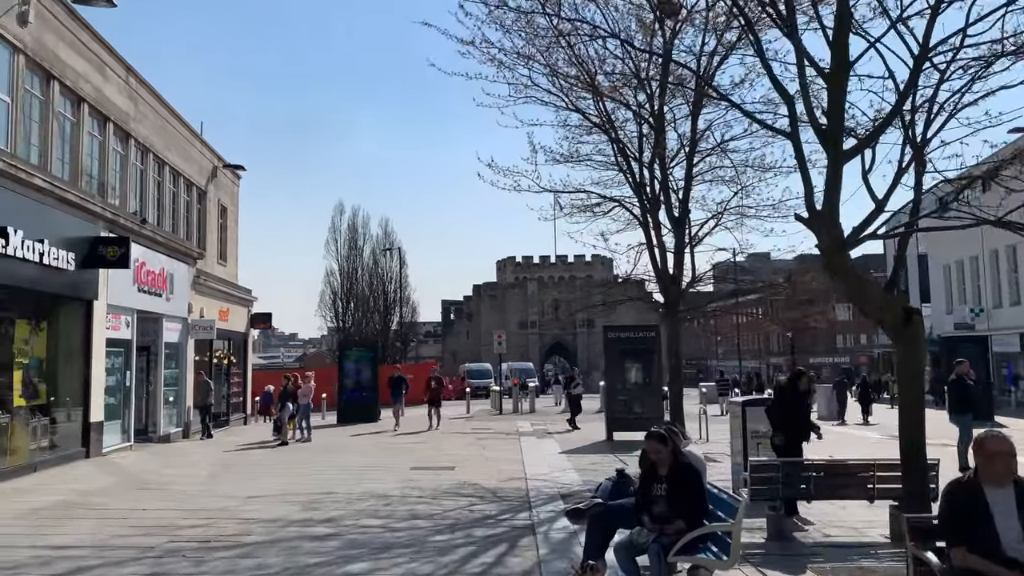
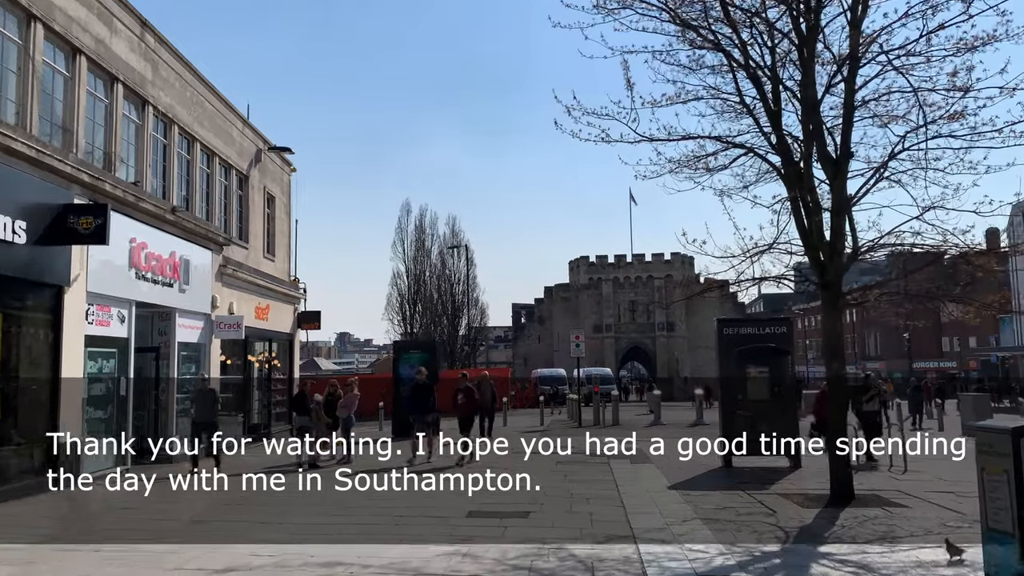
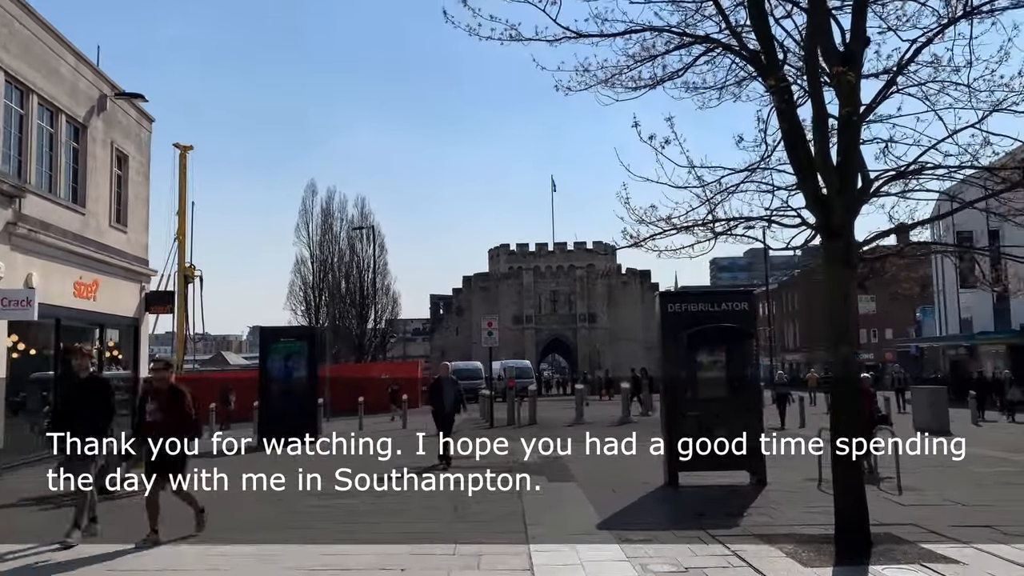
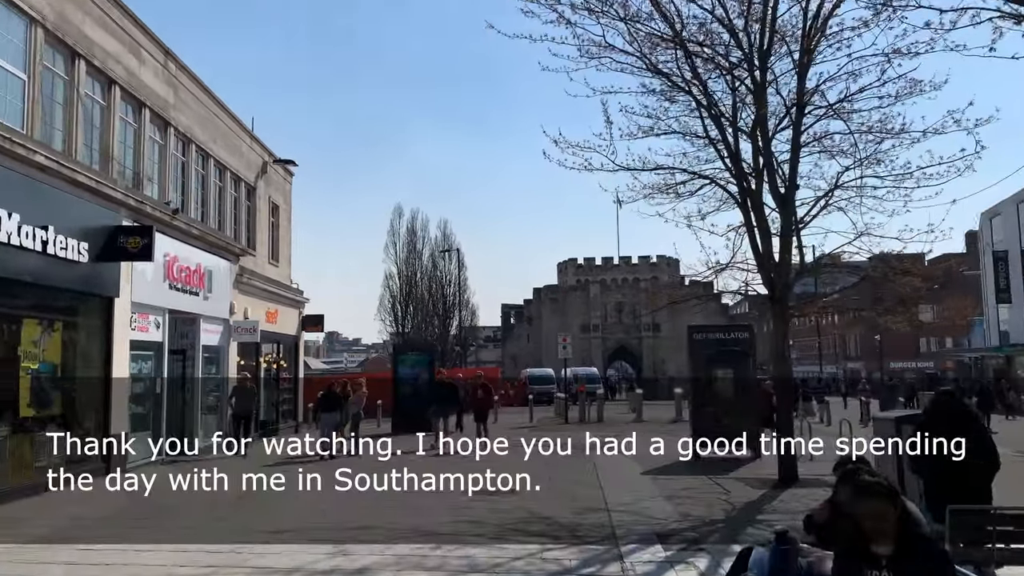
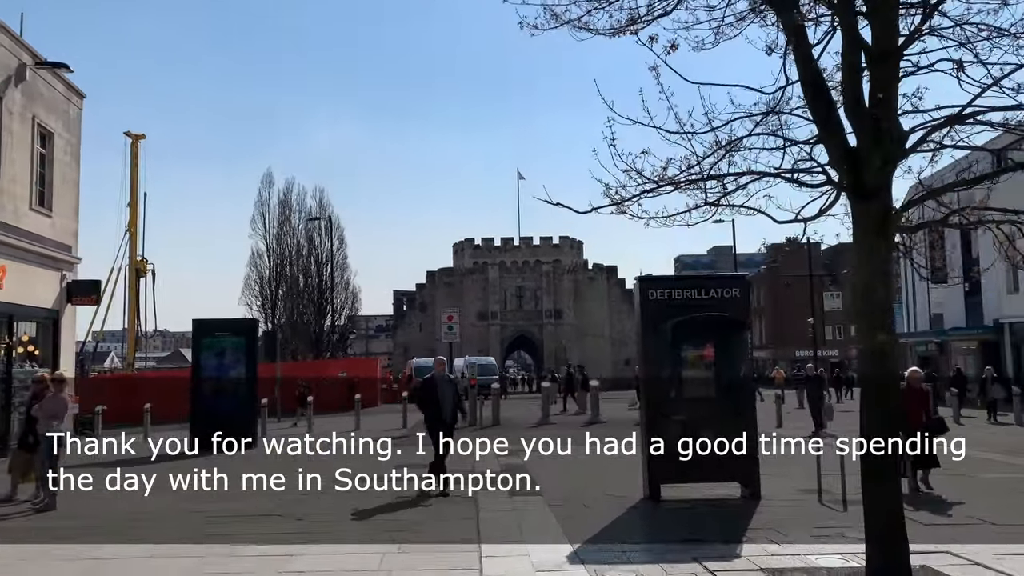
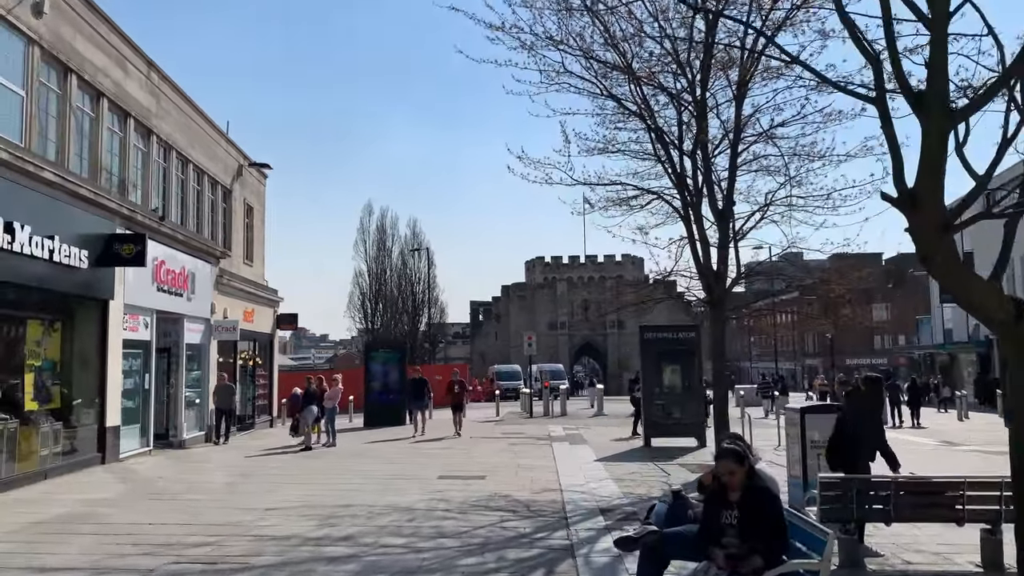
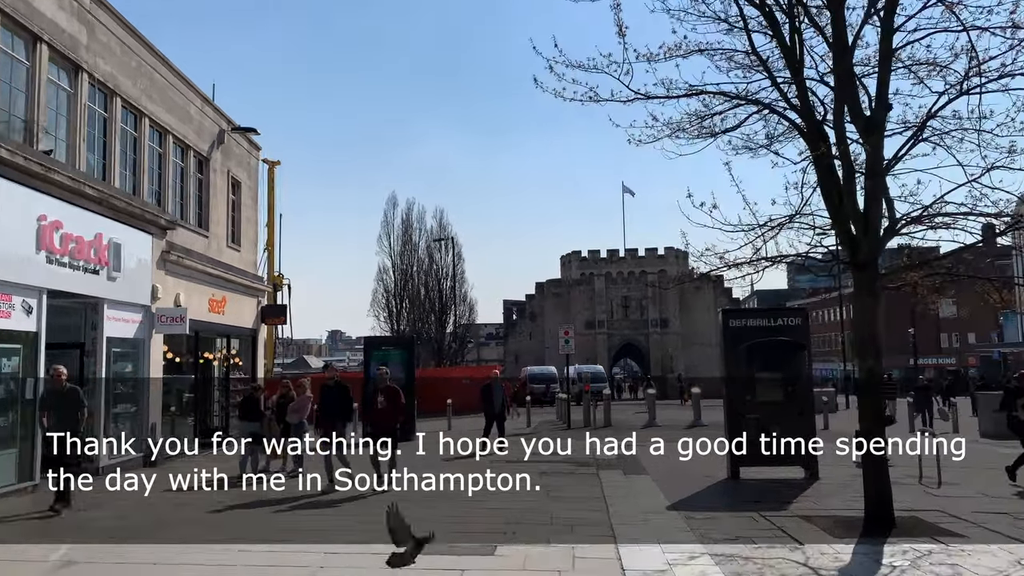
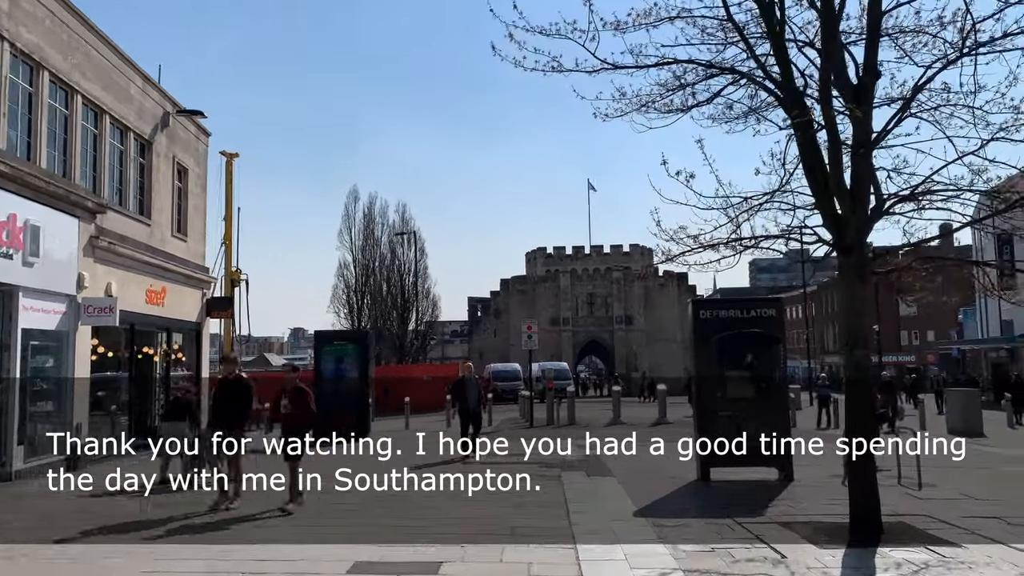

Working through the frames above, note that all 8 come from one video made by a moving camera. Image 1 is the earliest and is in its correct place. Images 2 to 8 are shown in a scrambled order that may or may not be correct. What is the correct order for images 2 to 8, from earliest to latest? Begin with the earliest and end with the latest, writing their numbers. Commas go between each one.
6, 4, 2, 7, 8, 3, 5
